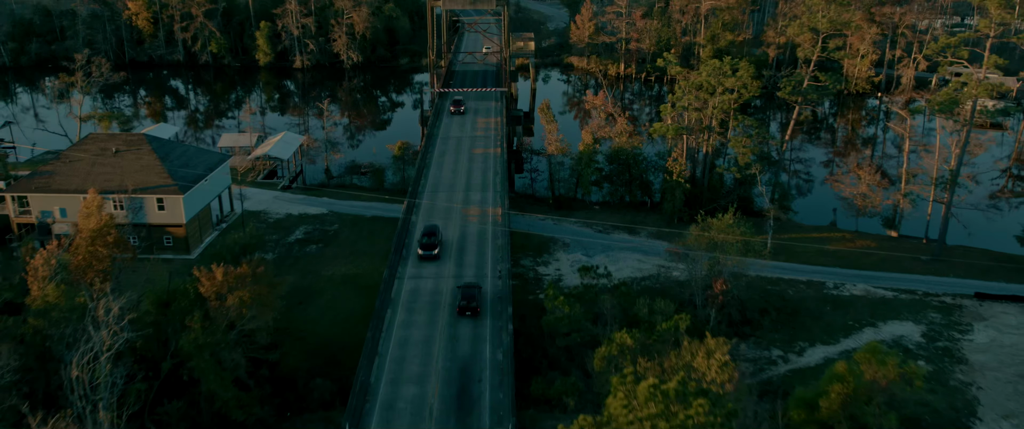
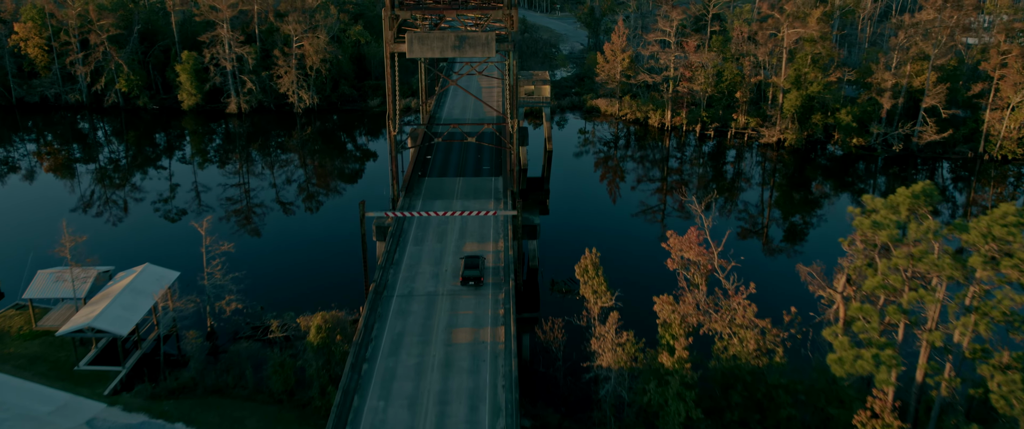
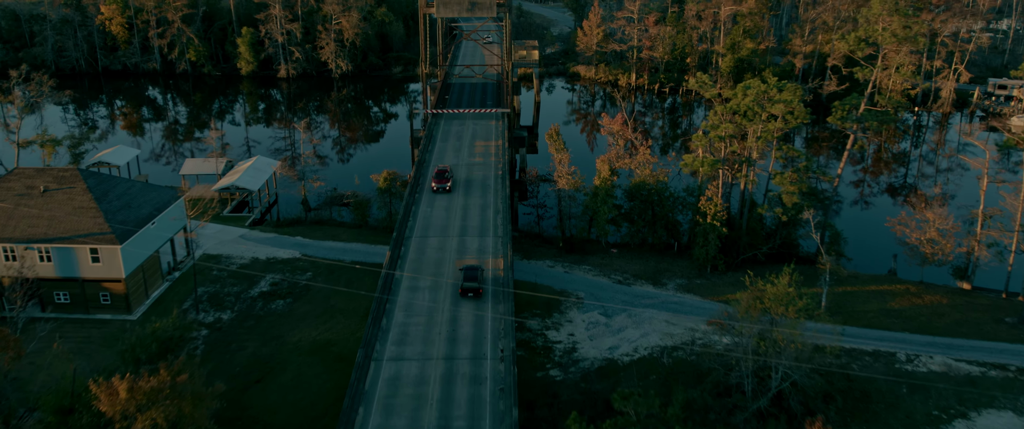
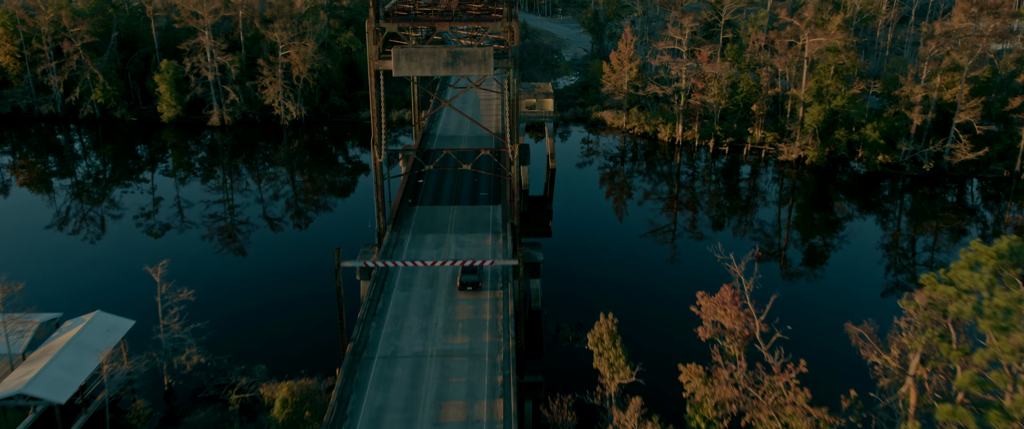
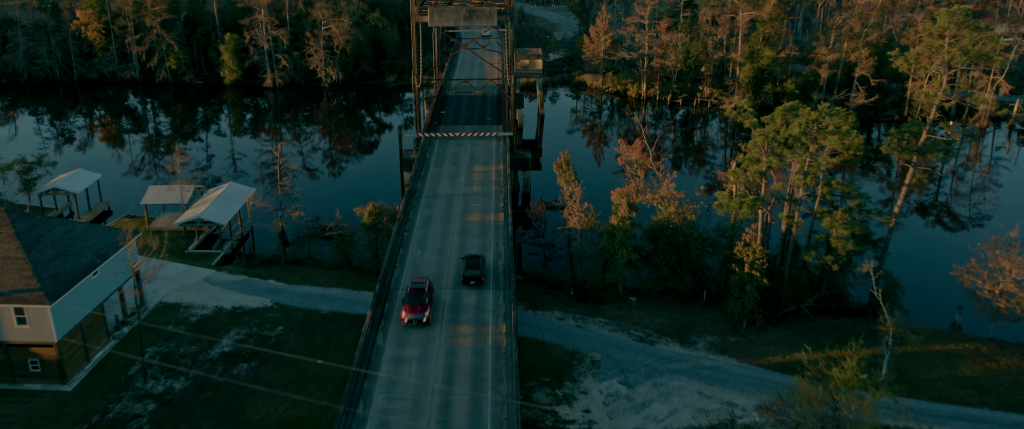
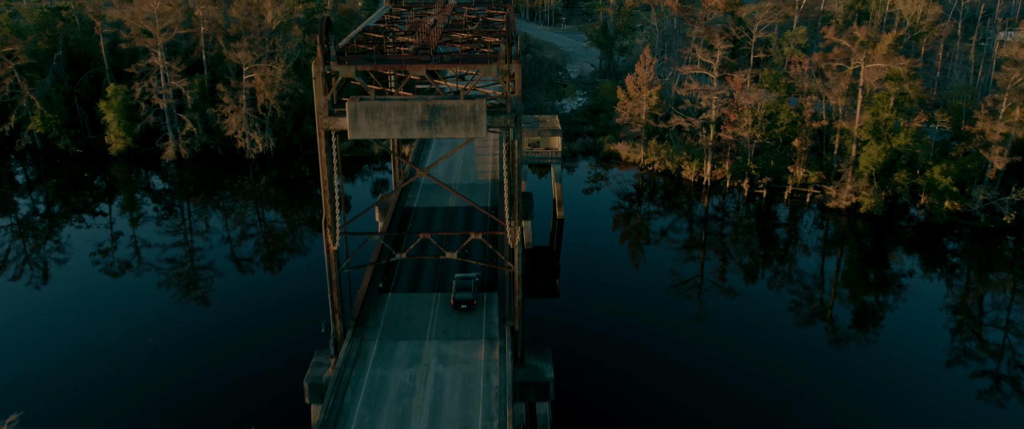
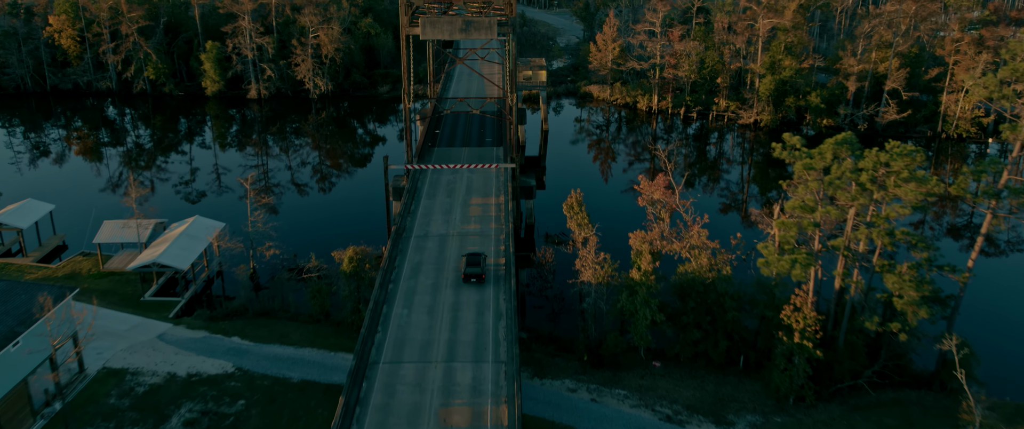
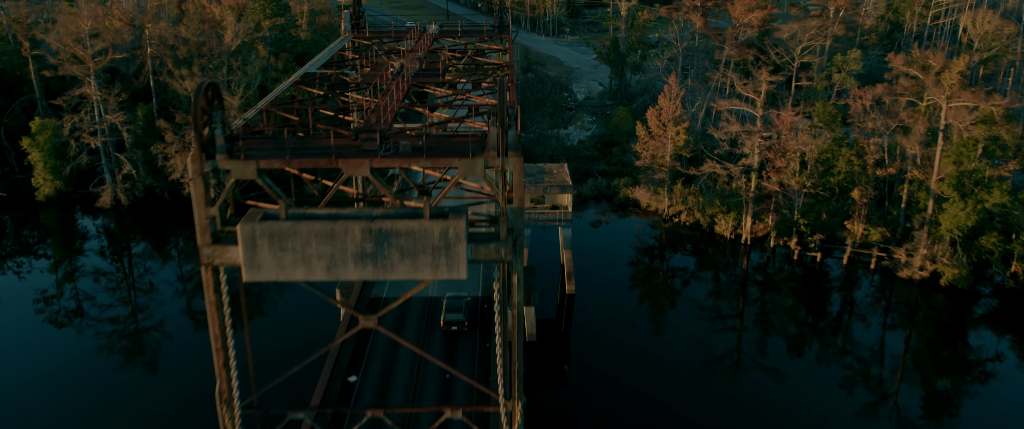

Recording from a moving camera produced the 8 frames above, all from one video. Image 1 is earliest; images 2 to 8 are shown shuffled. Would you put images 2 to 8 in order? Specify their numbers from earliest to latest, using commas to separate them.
3, 5, 7, 2, 4, 6, 8
